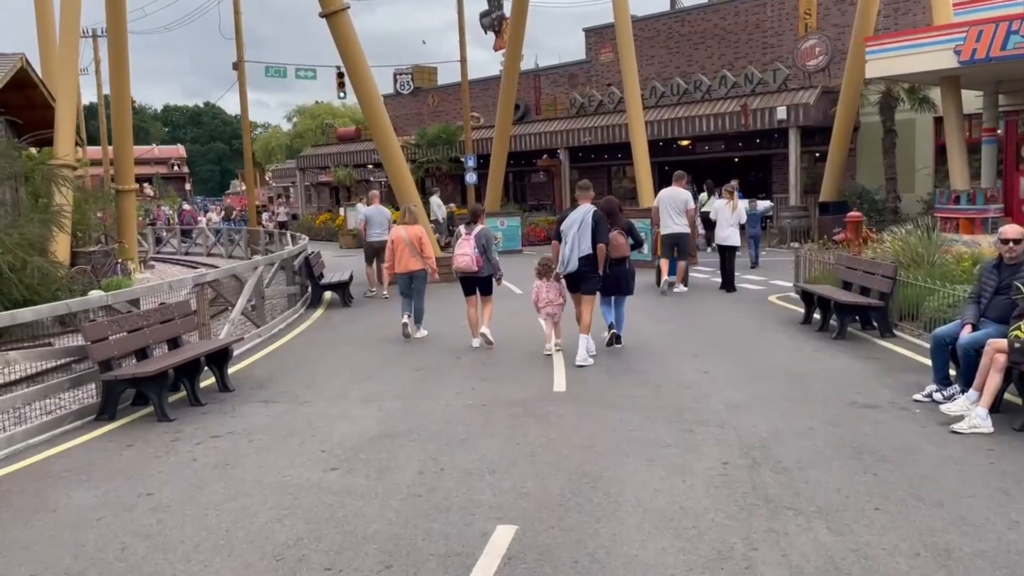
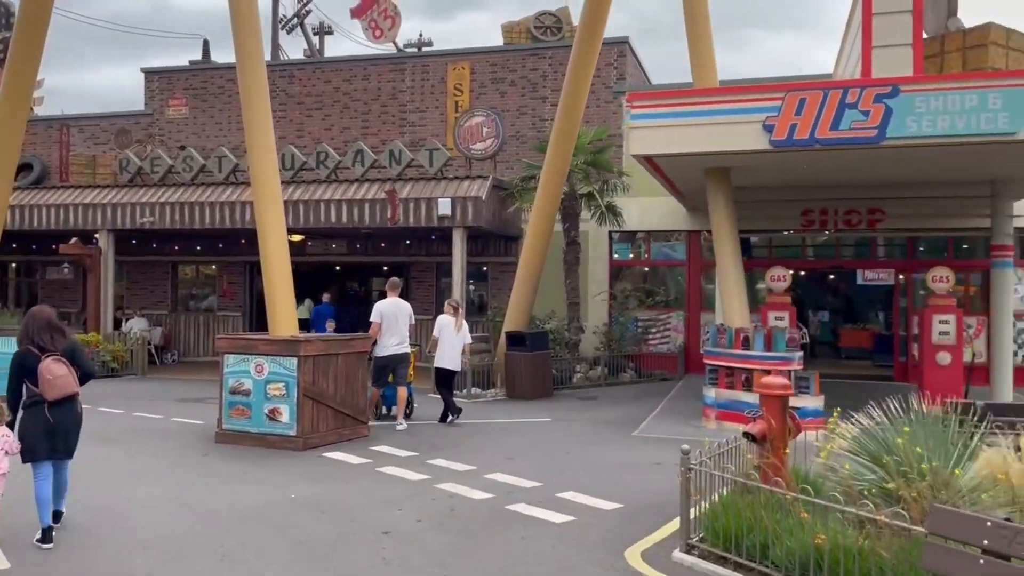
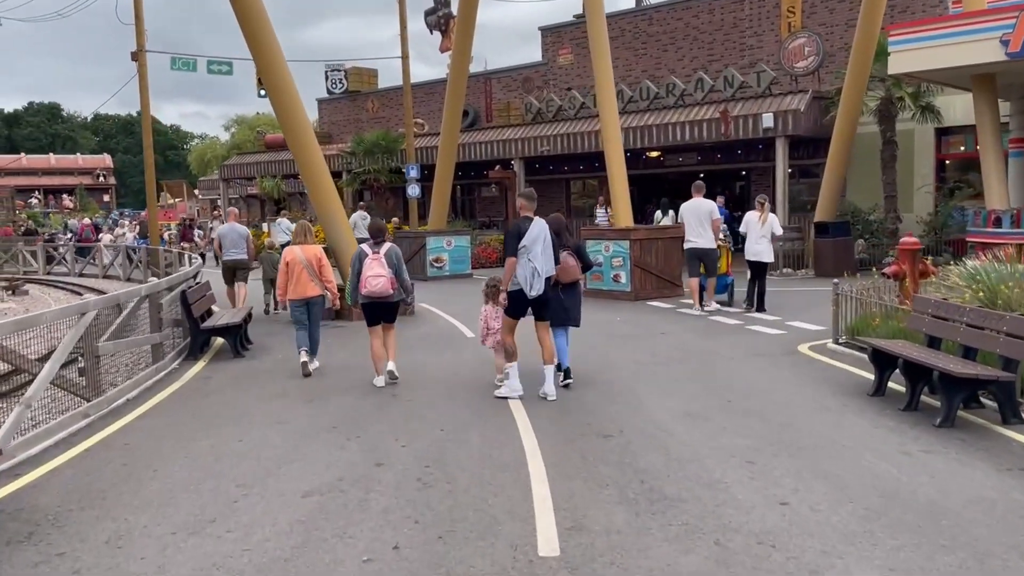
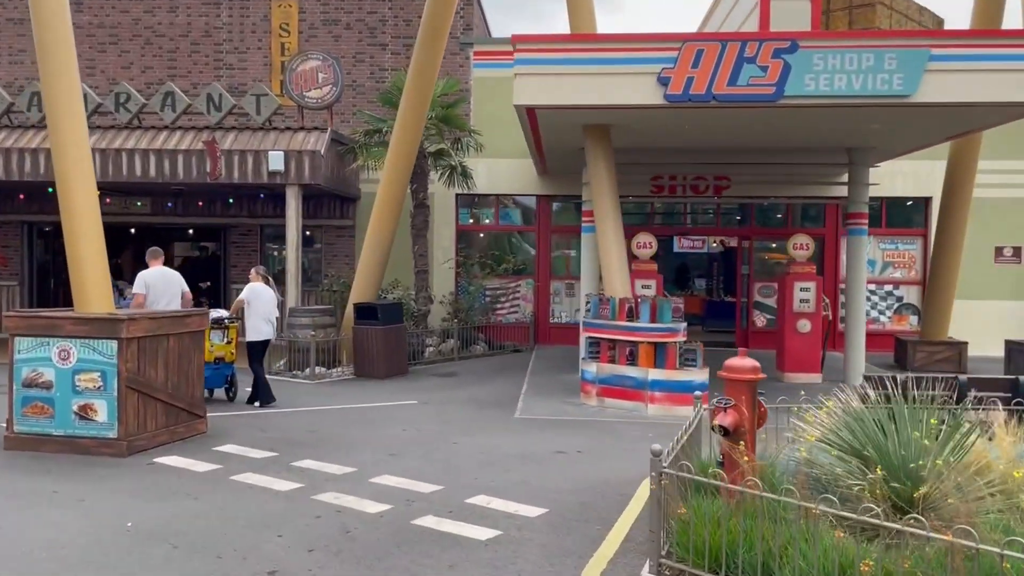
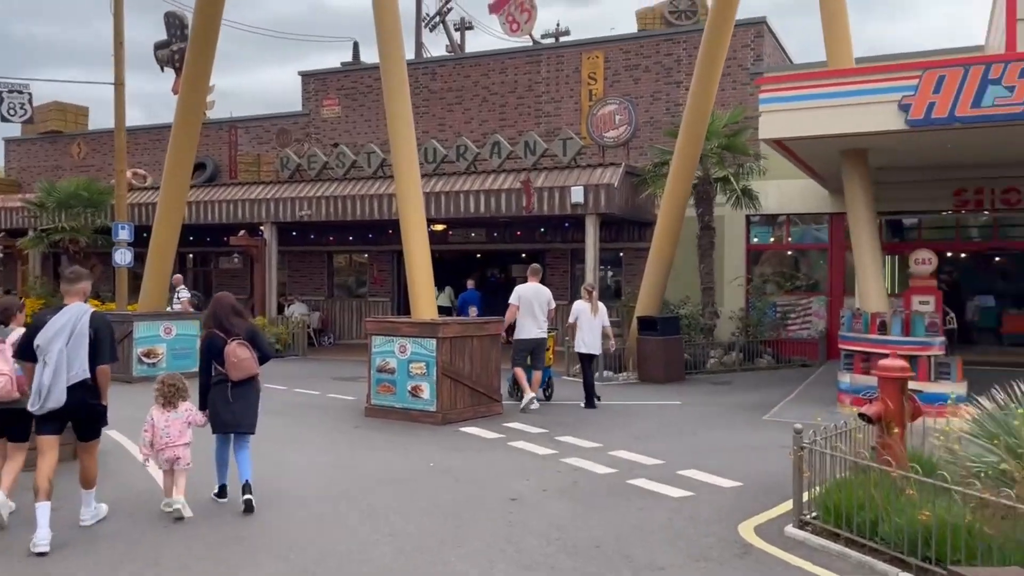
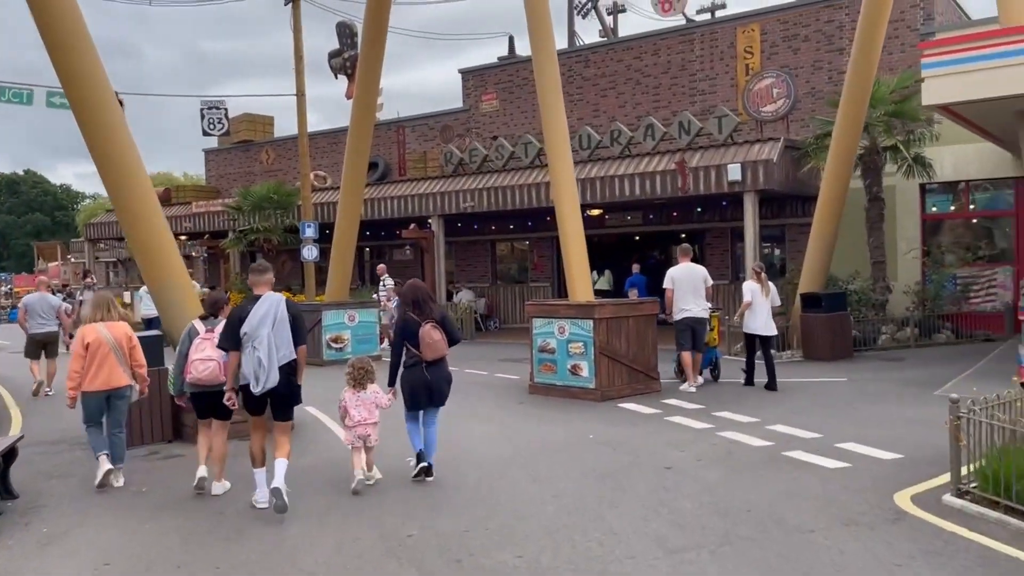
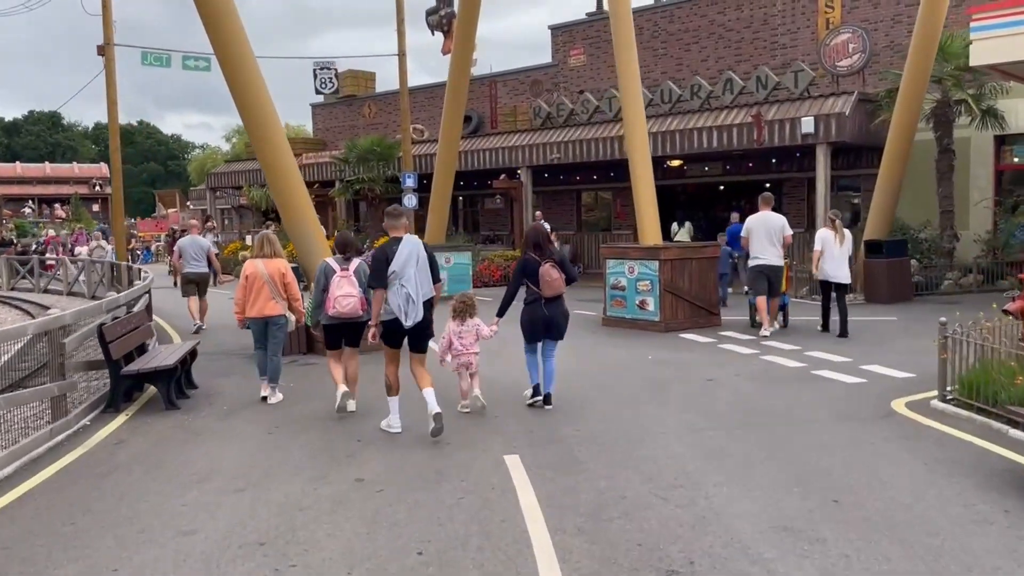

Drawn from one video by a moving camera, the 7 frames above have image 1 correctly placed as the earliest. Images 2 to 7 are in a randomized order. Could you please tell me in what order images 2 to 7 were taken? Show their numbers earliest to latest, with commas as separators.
3, 7, 6, 5, 2, 4
